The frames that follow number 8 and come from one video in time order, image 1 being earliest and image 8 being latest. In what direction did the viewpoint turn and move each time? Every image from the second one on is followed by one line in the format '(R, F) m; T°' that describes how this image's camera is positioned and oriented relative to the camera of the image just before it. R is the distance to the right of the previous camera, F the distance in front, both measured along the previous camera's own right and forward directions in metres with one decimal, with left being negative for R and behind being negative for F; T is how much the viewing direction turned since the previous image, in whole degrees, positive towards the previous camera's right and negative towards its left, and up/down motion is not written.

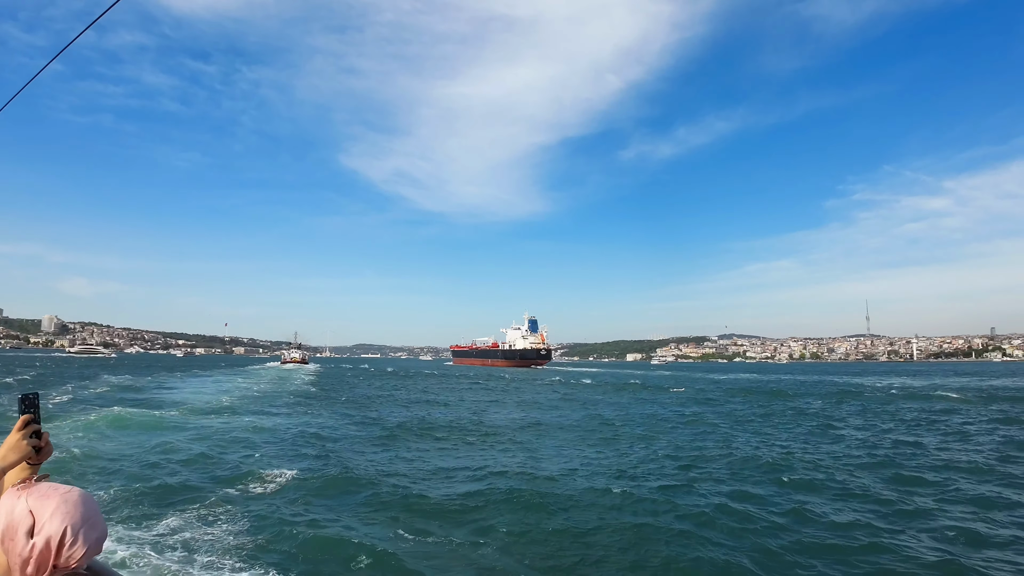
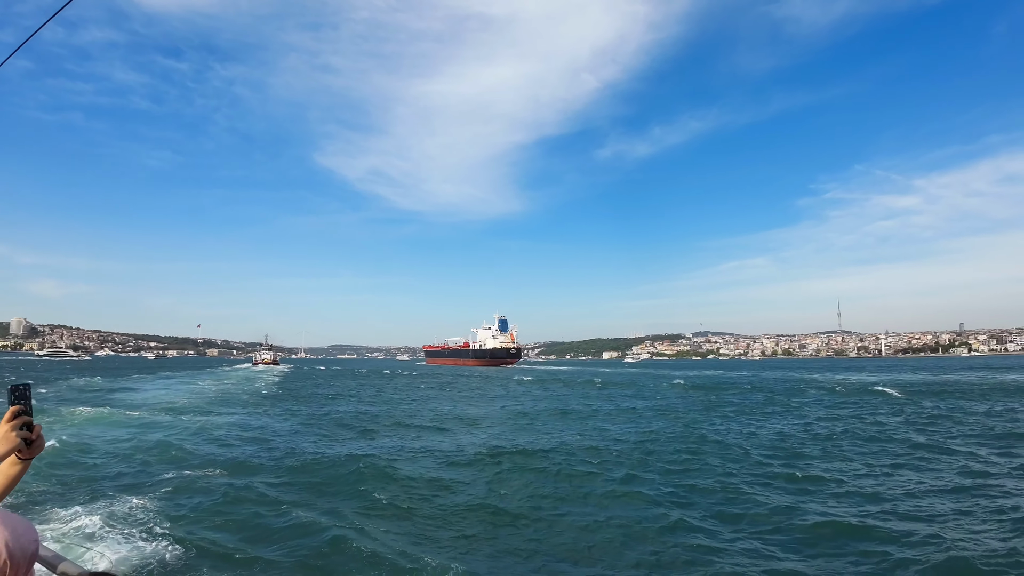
(+2.1, -0.4) m; +2°
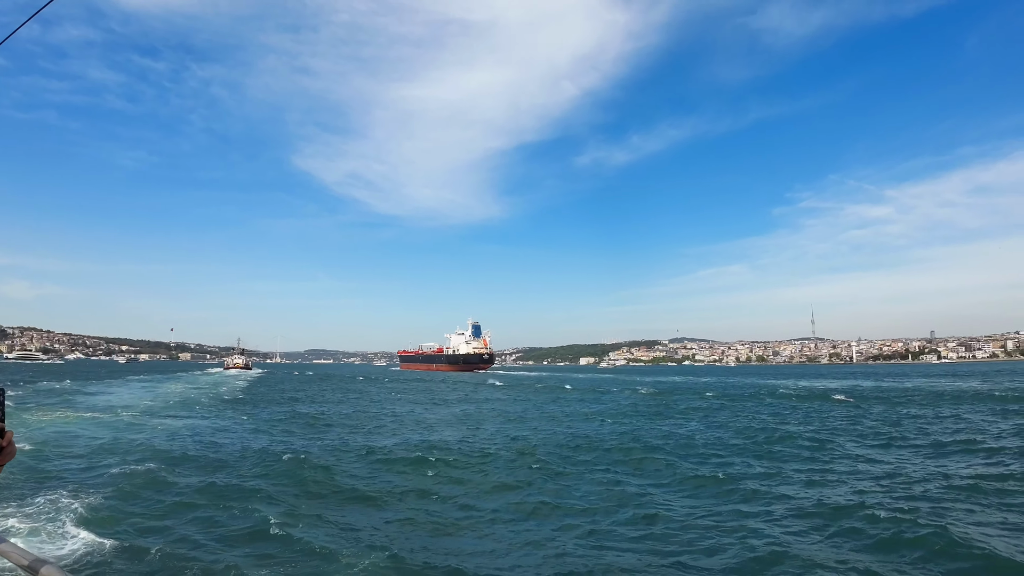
(+1.5, -0.5) m; +2°
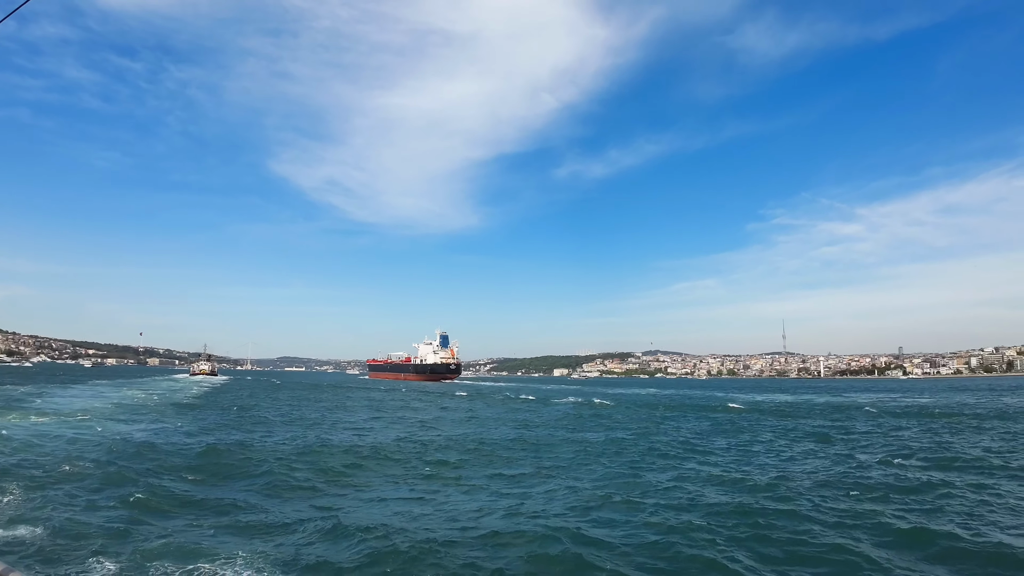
(+2.1, -1.0) m; +2°
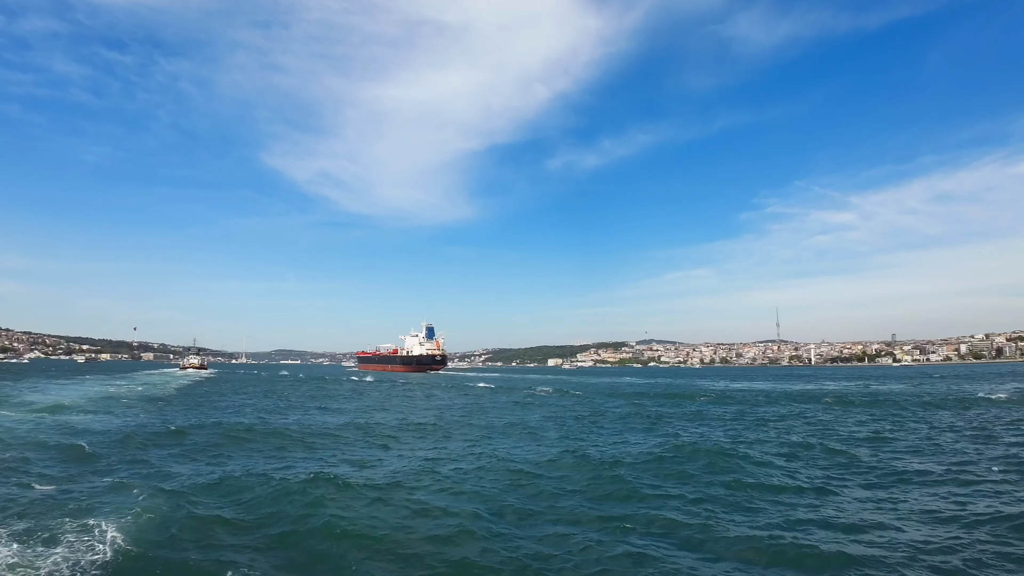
(+2.1, -0.4) m; 0°
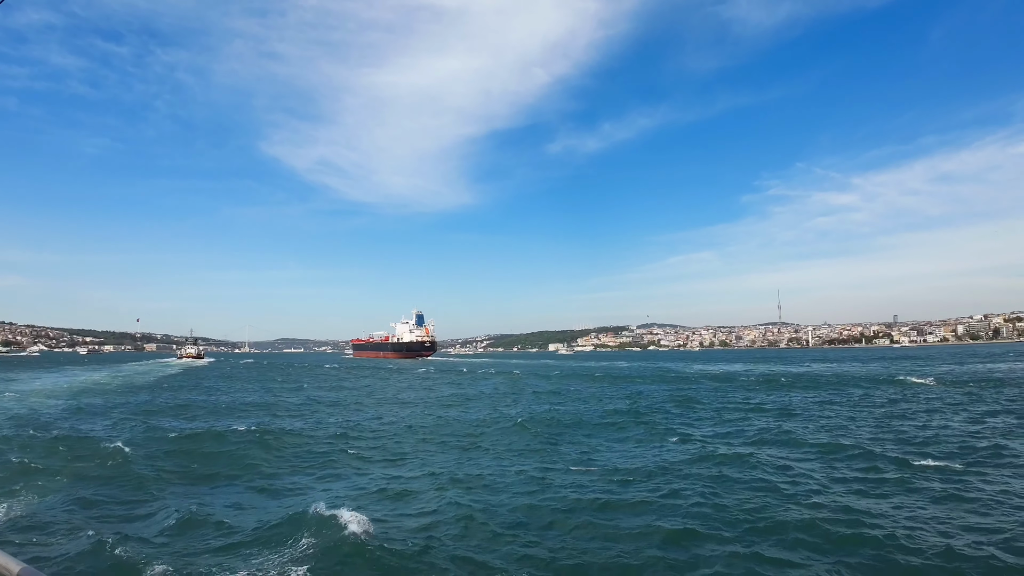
(+2.7, -0.4) m; -1°
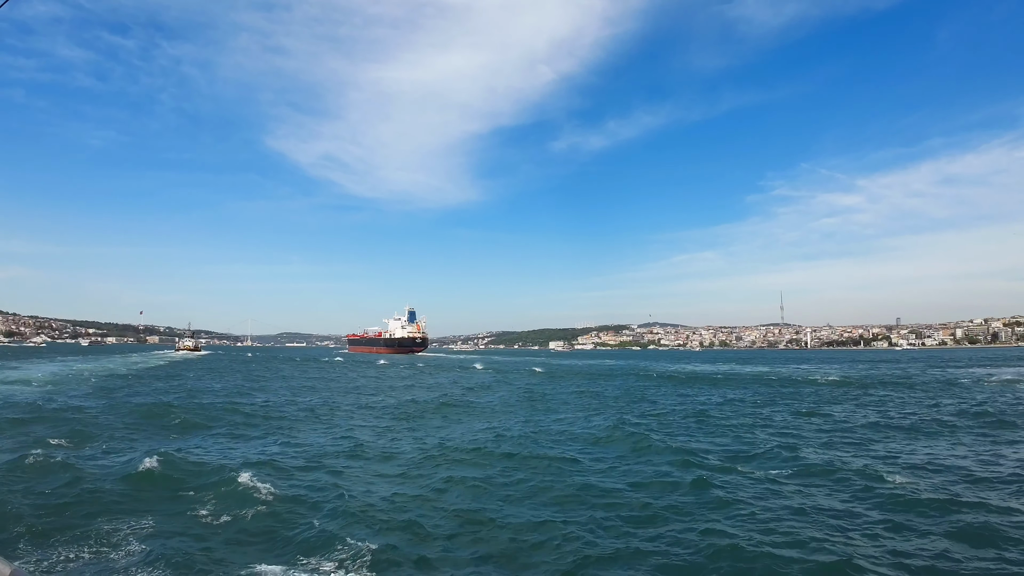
(+2.3, -0.4) m; -1°
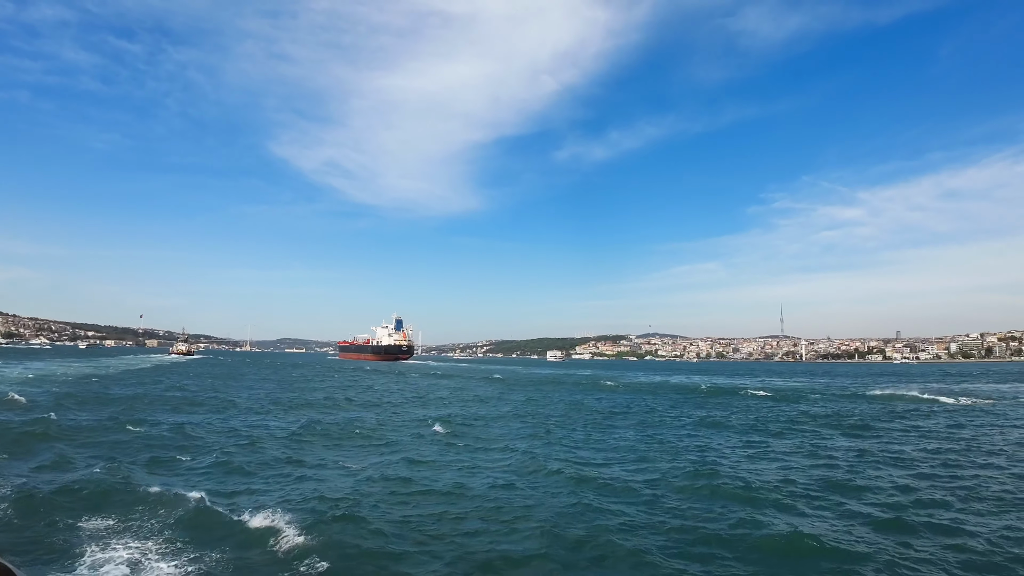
(+3.0, -0.7) m; -1°
